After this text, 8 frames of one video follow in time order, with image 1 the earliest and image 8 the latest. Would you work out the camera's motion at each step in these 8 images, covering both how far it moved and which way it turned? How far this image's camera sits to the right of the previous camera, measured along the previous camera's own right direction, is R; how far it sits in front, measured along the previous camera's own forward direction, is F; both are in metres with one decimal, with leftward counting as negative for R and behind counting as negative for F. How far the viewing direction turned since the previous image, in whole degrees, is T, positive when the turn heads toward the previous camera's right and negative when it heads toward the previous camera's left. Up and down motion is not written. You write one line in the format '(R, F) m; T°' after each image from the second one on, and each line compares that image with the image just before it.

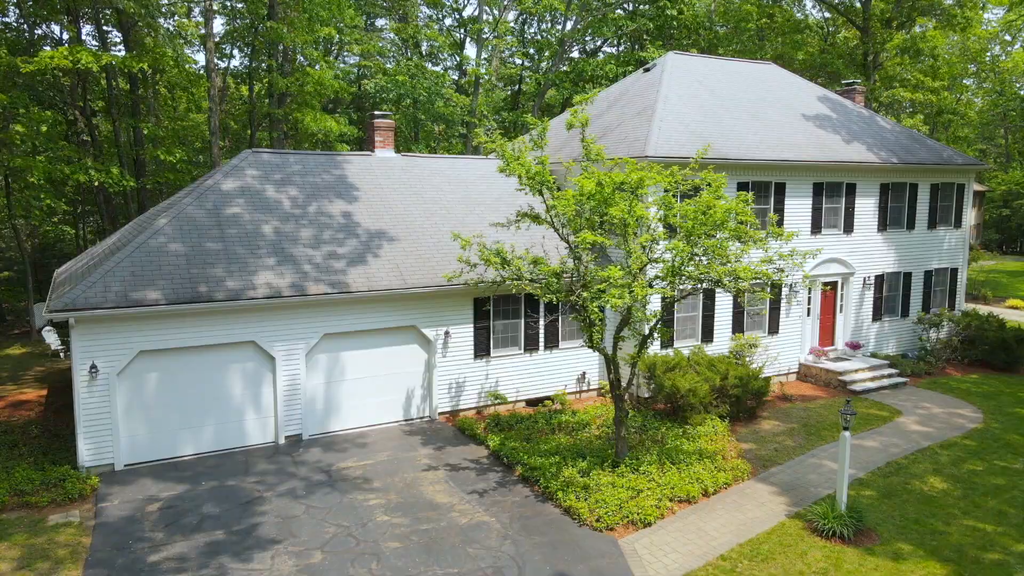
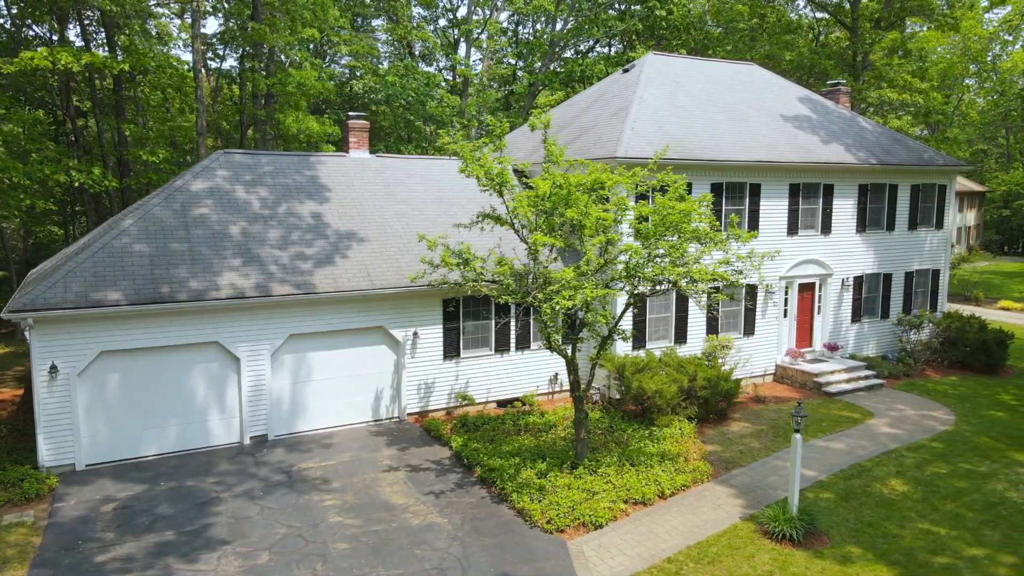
(+0.7, 0.0) m; 0°
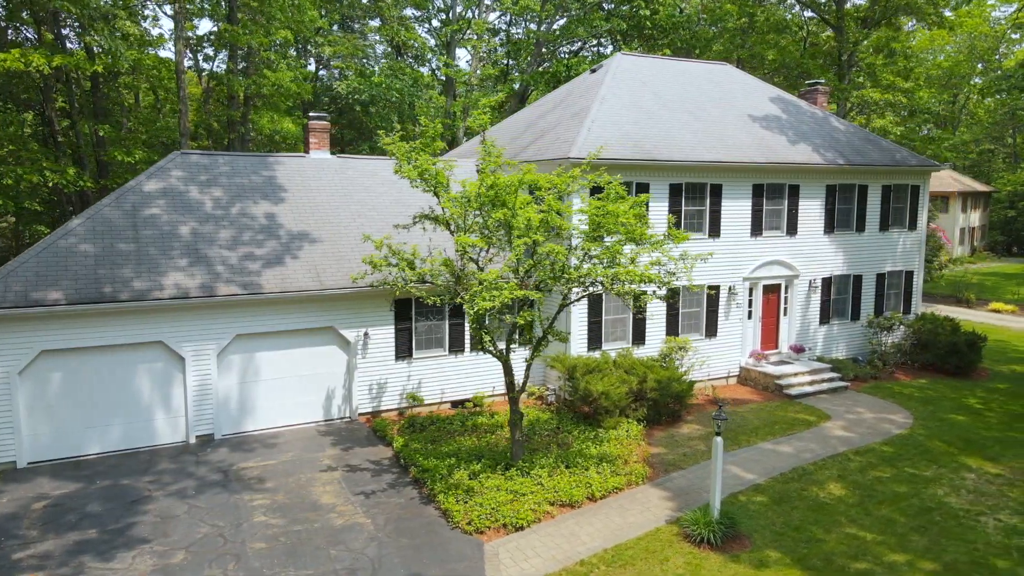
(+1.2, 0.0) m; -1°
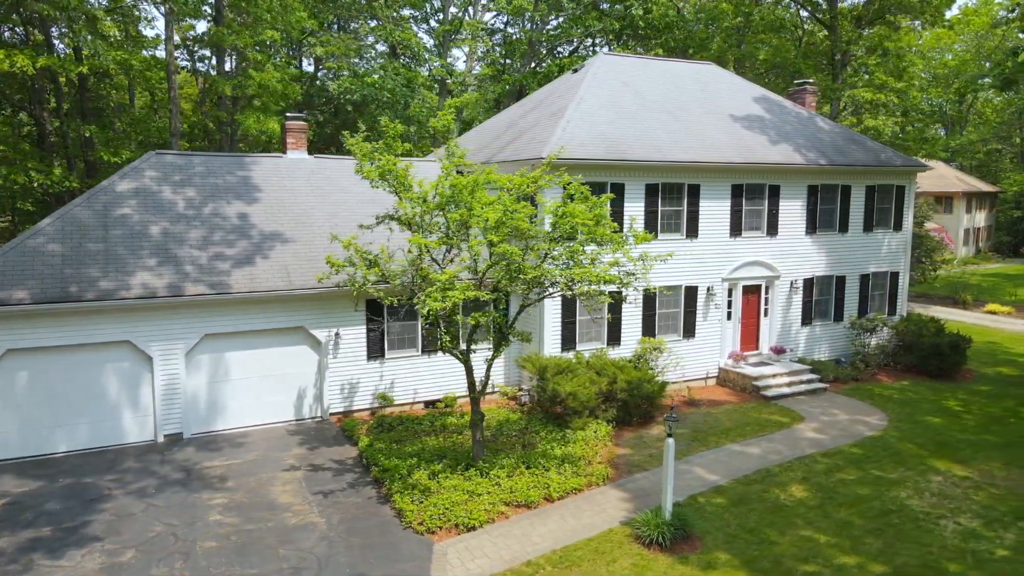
(+0.8, 0.0) m; -1°
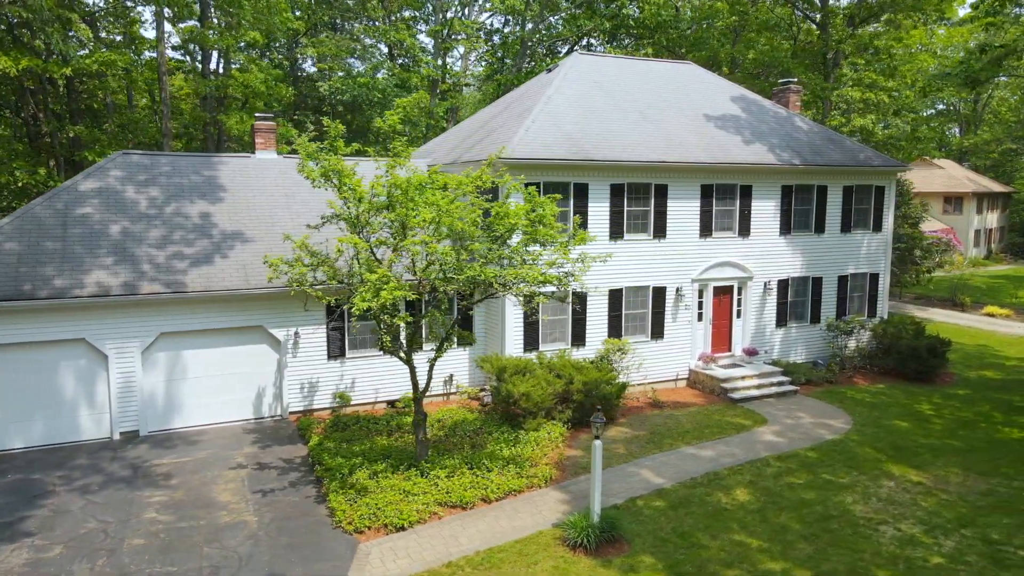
(+1.2, 0.0) m; -1°
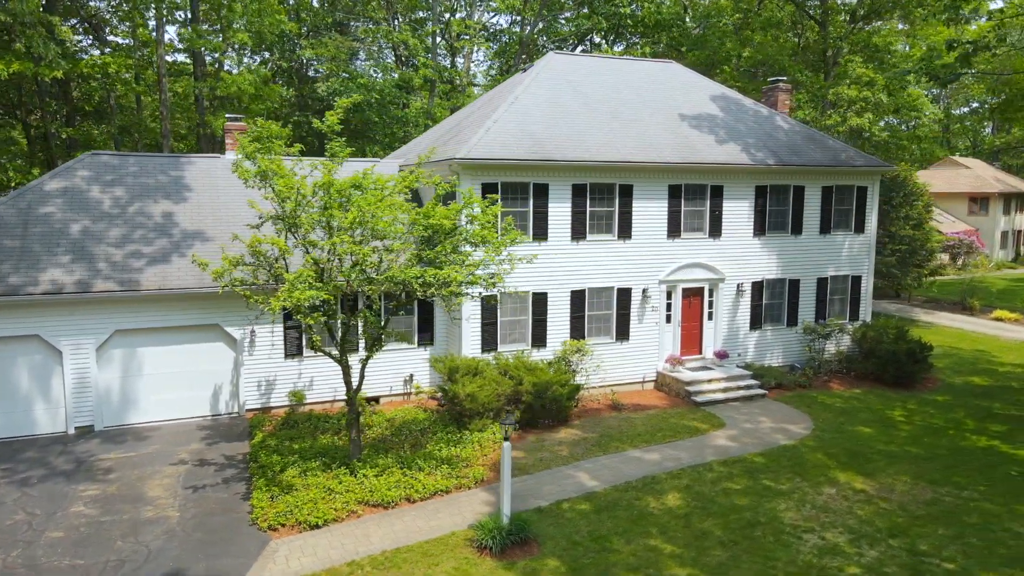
(+1.6, +0.1) m; -2°
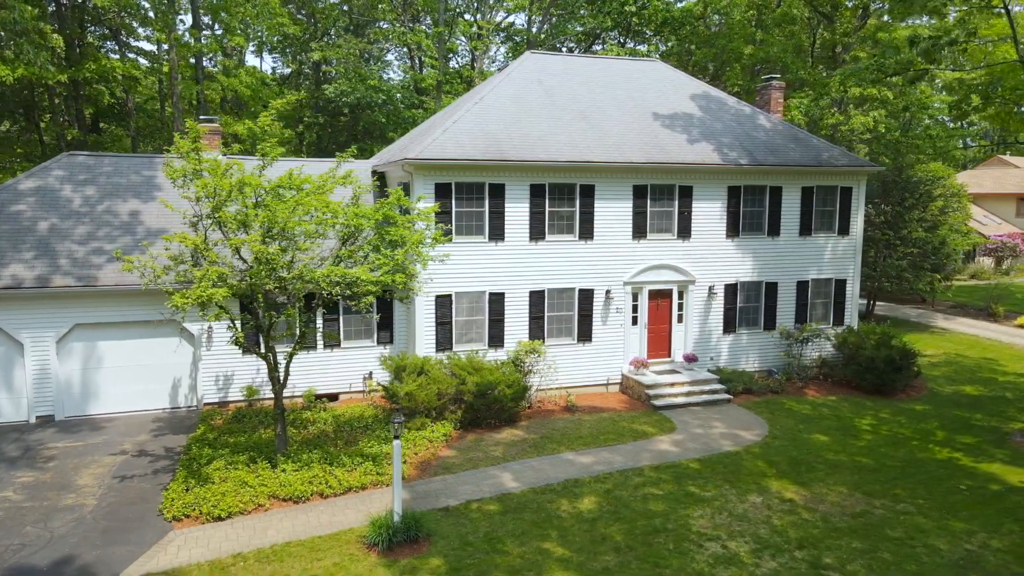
(+2.0, +0.1) m; -4°
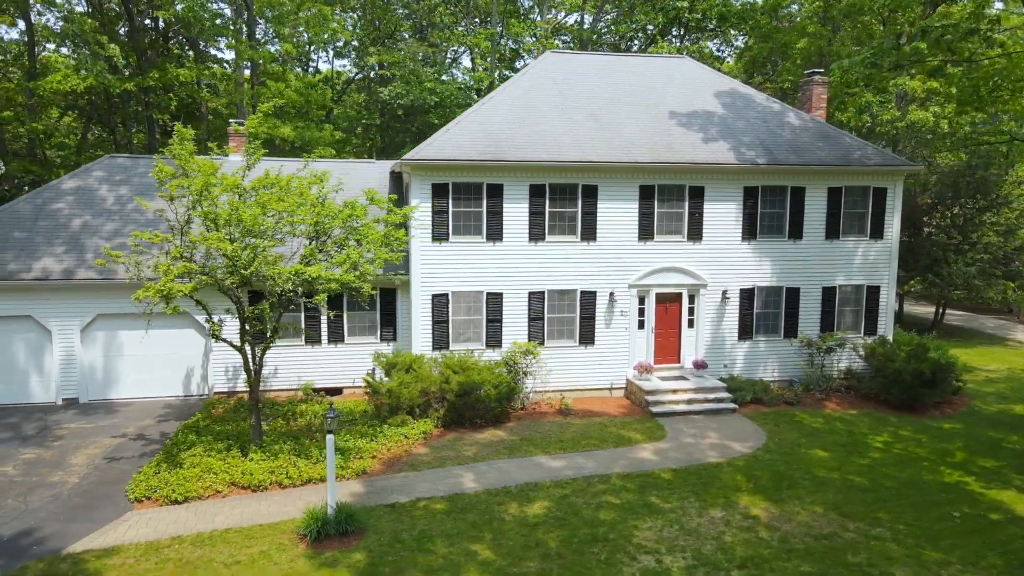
(+2.1, +0.2) m; -7°
